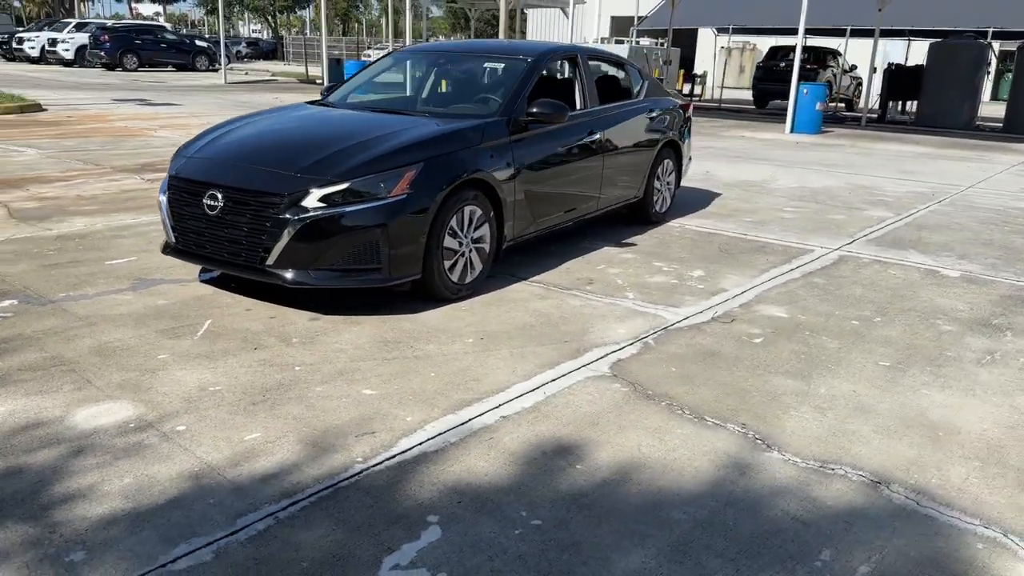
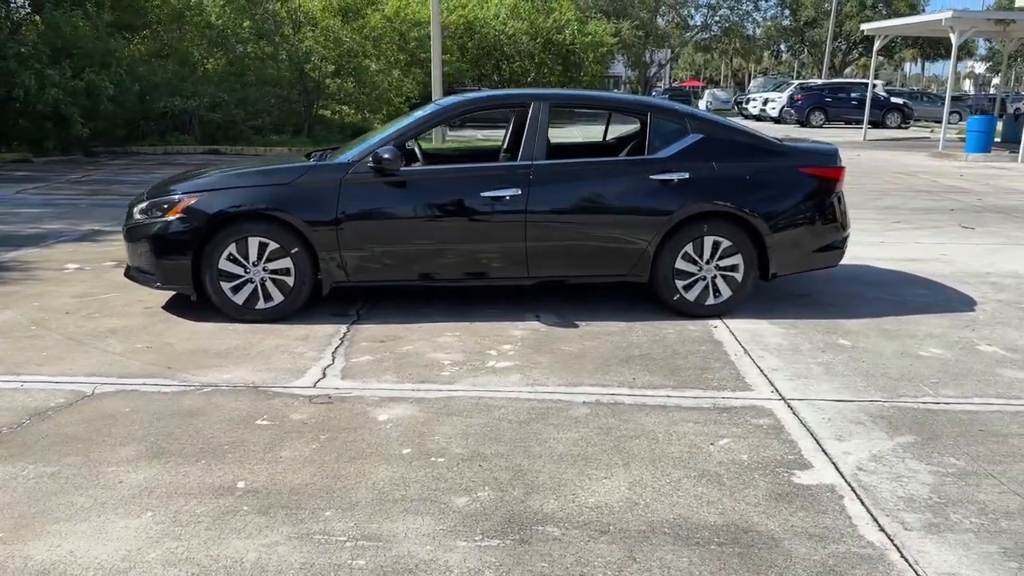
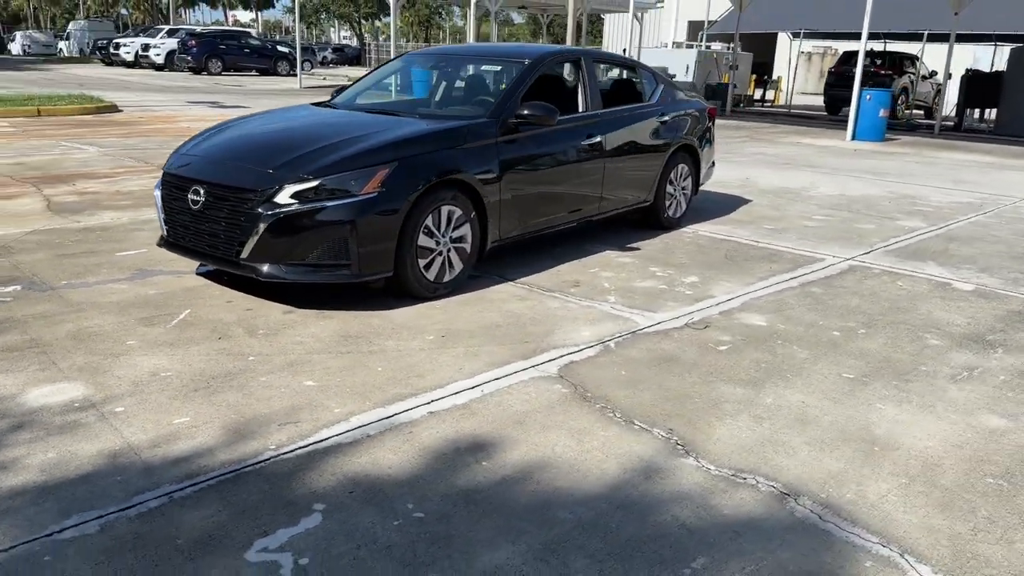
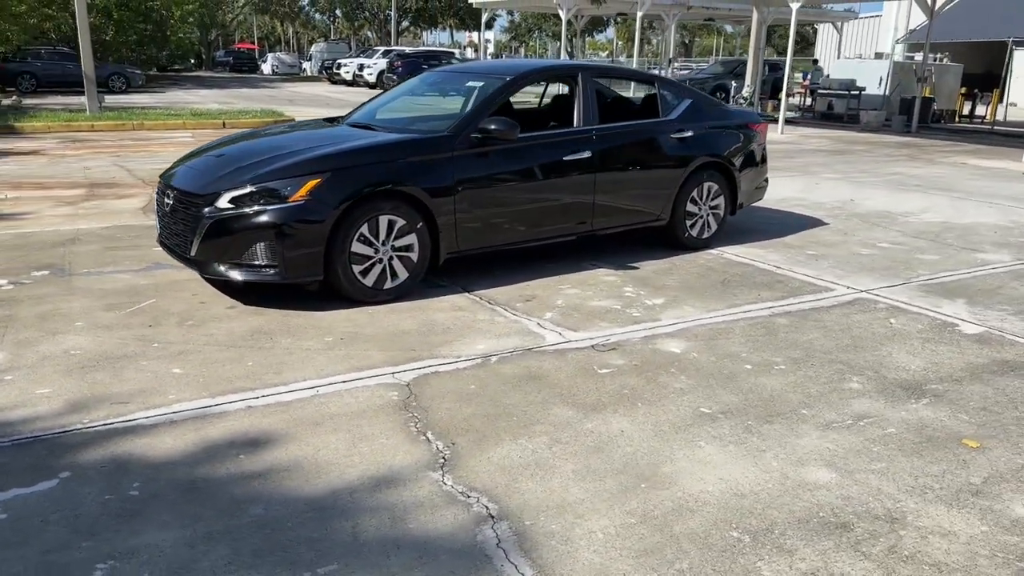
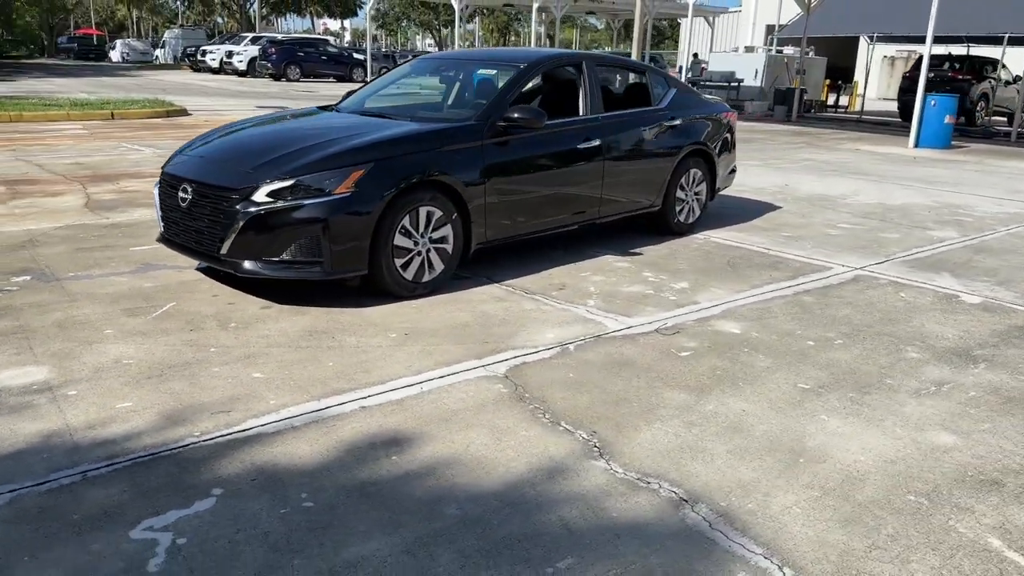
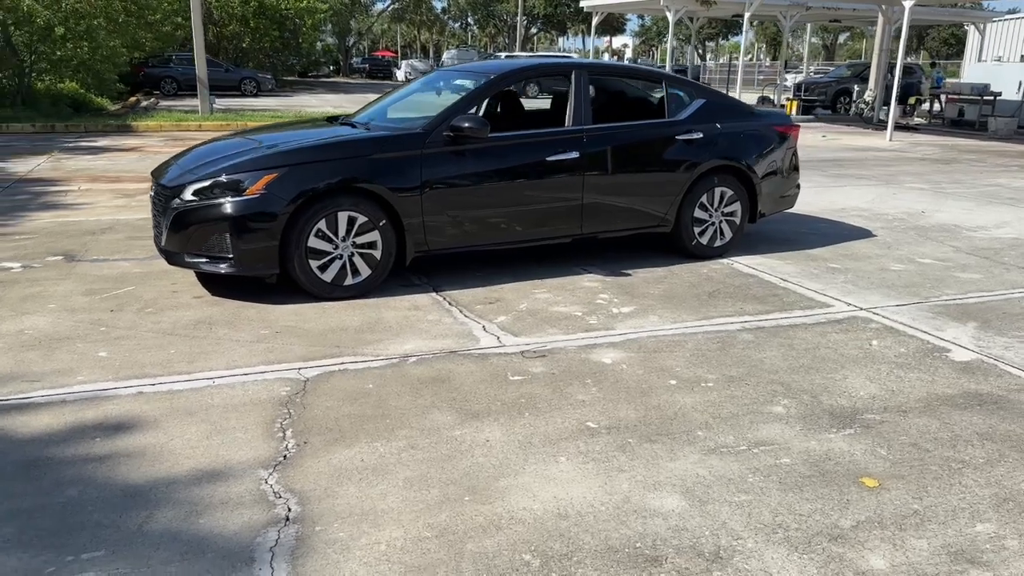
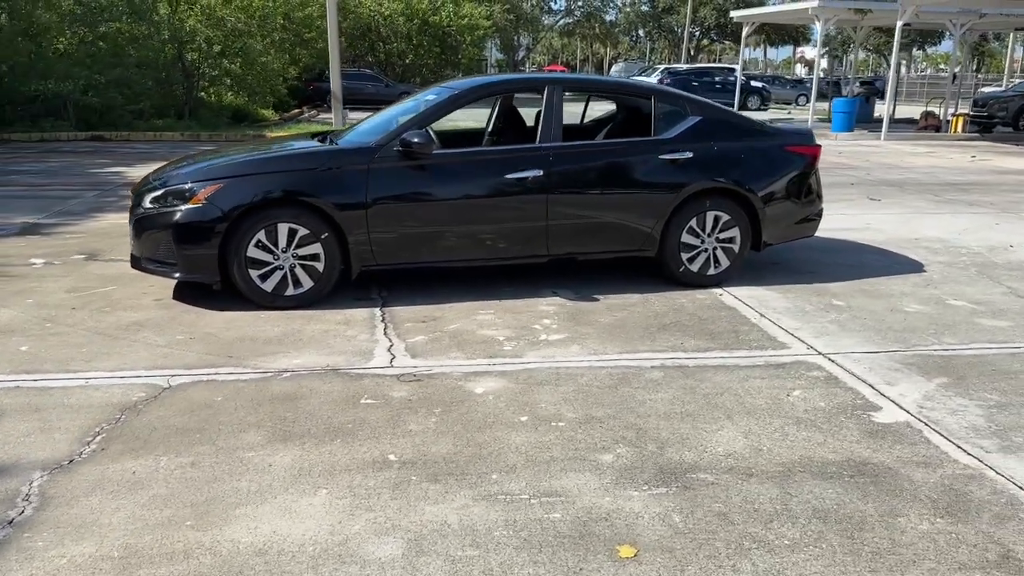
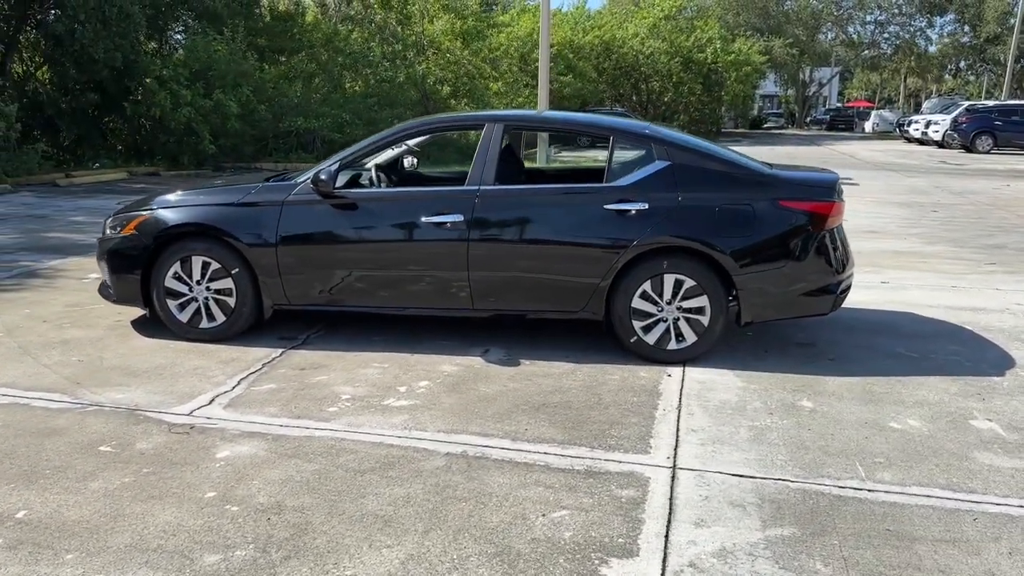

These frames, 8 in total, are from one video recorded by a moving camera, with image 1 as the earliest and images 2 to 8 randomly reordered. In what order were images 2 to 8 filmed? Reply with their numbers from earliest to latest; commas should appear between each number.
3, 5, 4, 6, 7, 2, 8
